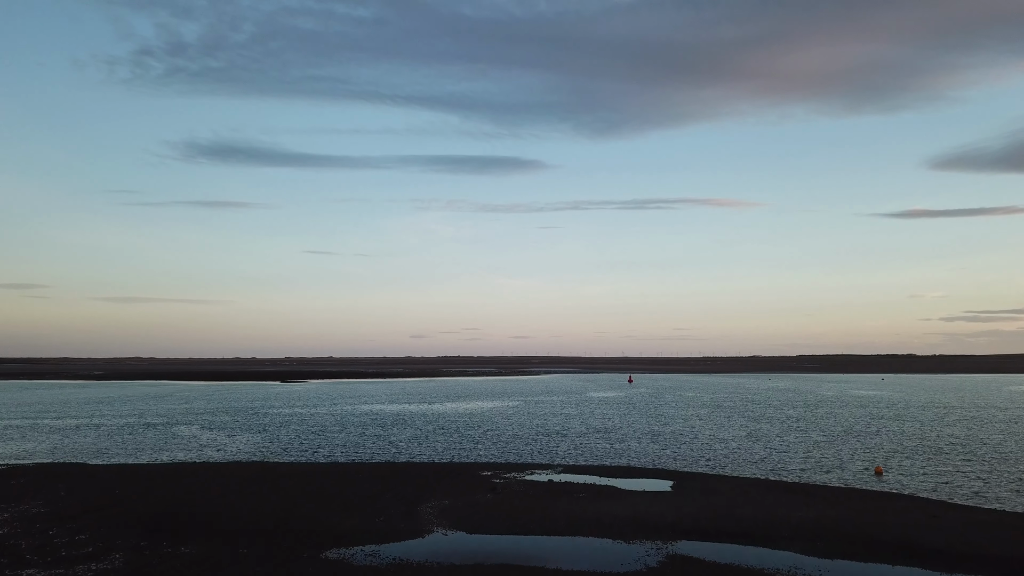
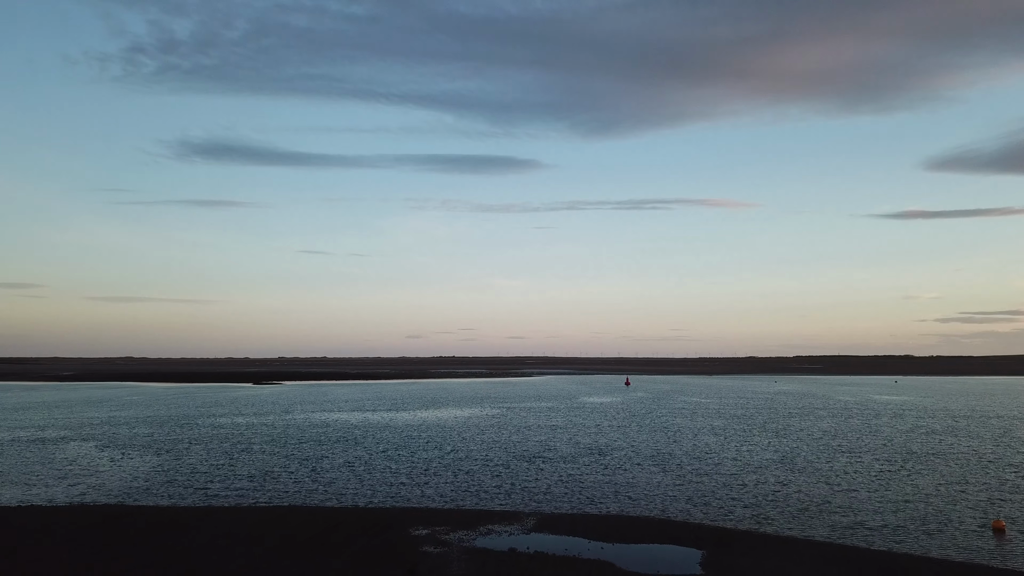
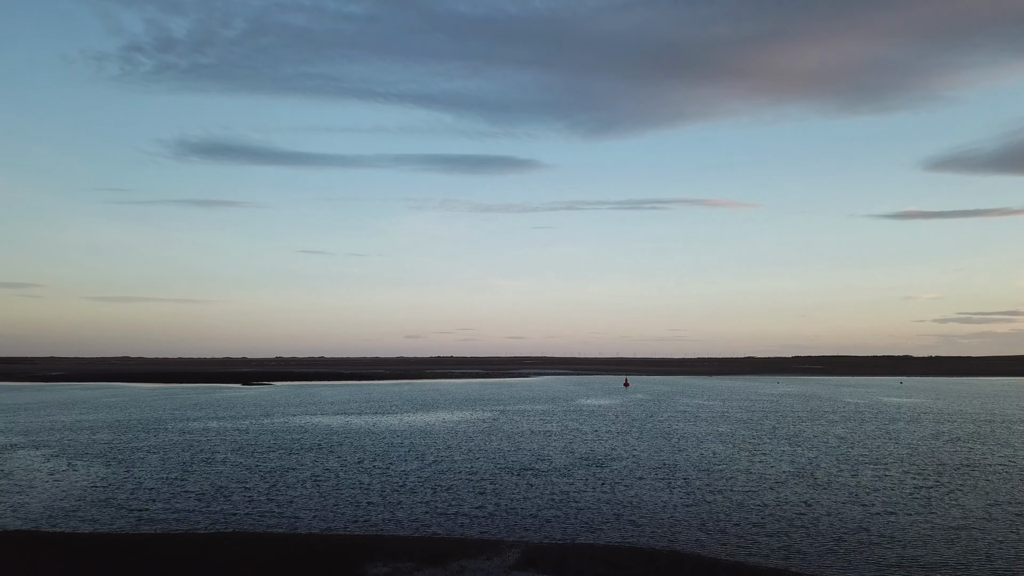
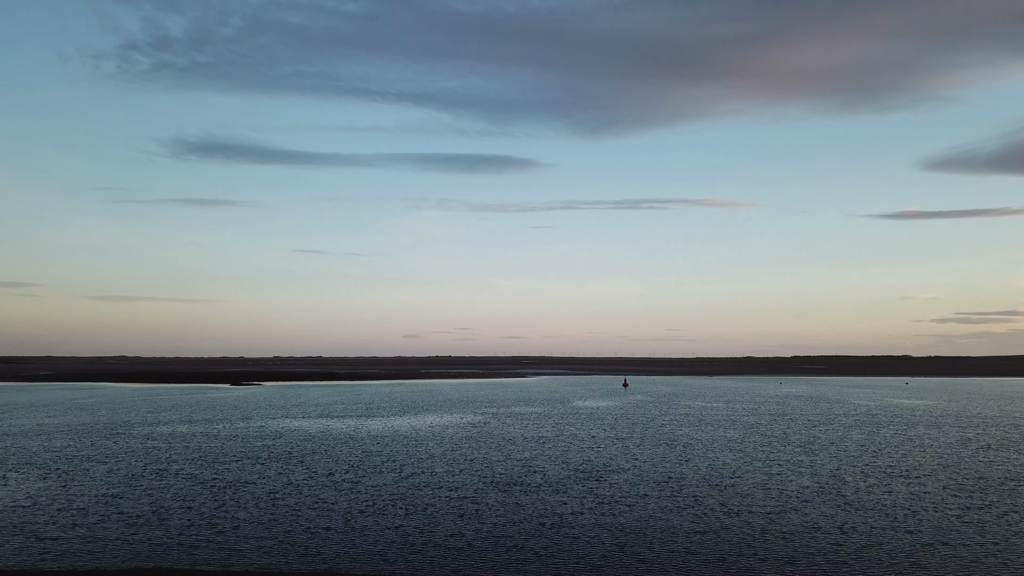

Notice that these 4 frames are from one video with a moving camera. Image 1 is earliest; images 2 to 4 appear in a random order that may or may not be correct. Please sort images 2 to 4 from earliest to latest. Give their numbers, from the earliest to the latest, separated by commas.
2, 3, 4
